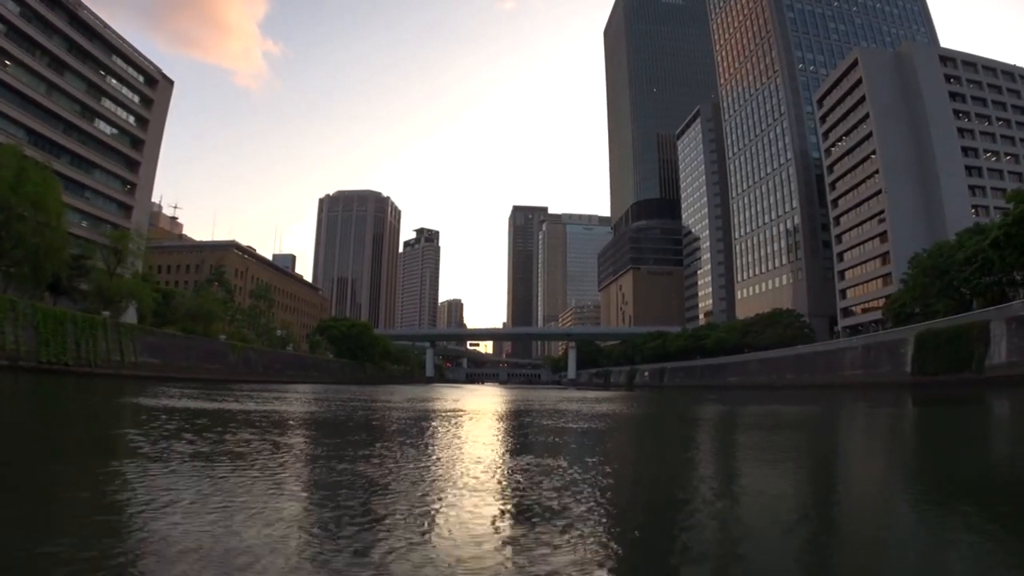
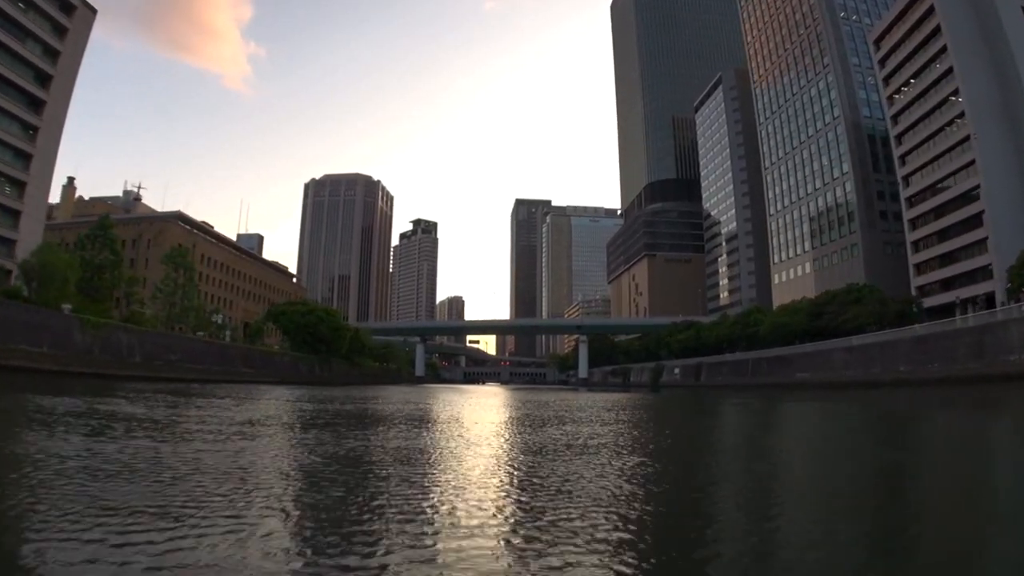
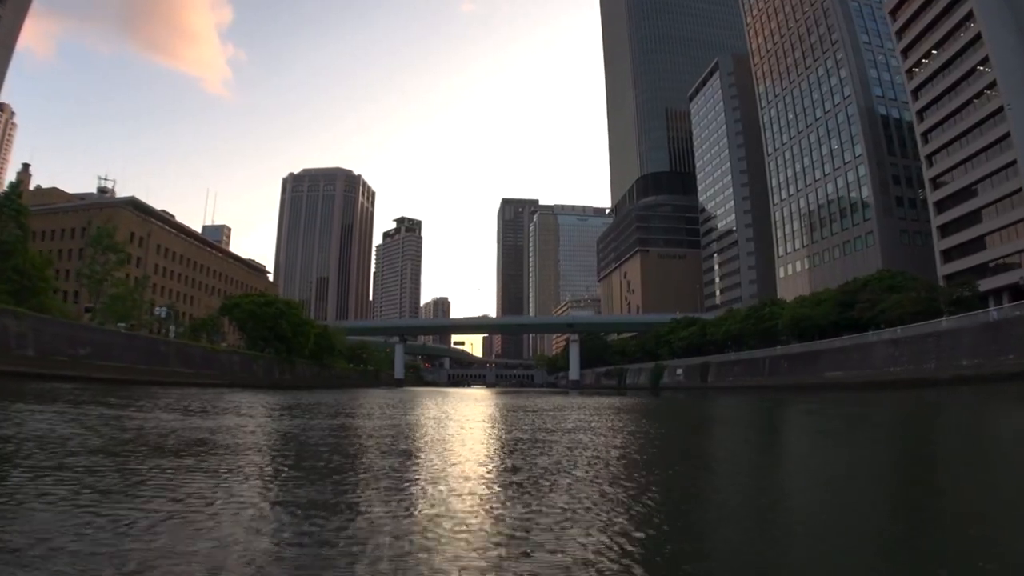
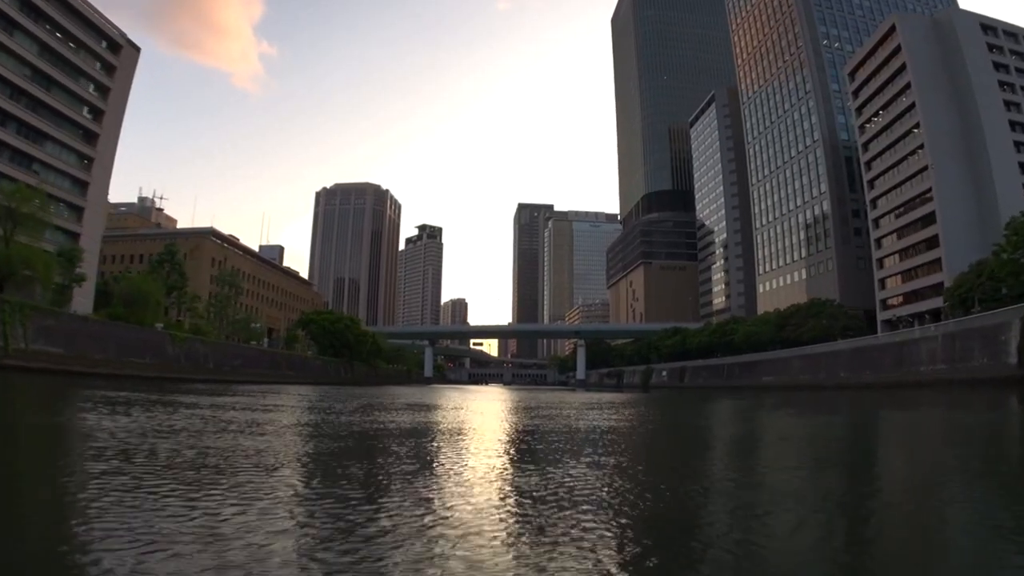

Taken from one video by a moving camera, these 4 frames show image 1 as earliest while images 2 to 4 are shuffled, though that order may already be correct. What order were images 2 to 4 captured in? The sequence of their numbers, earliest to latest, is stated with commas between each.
4, 2, 3
